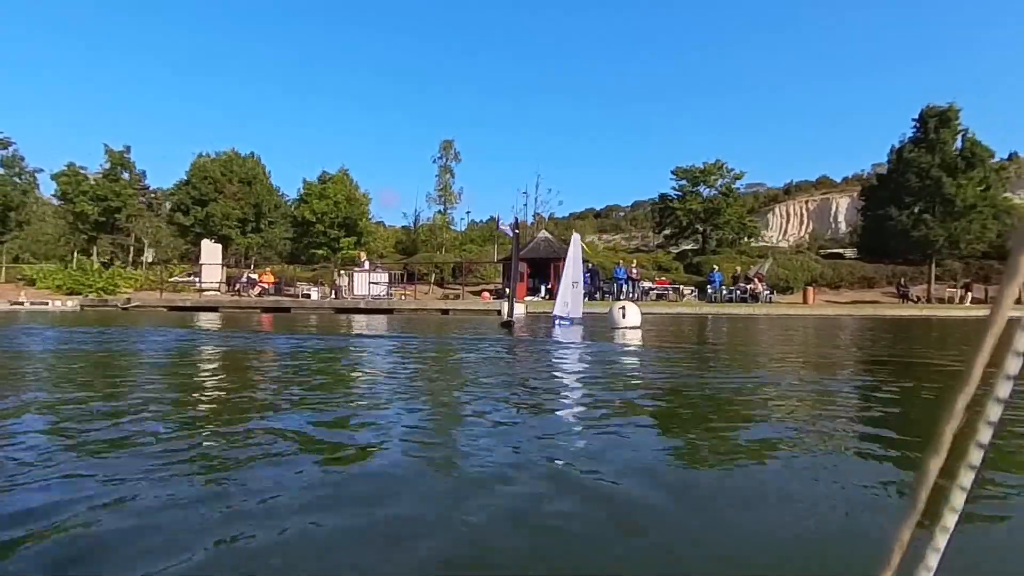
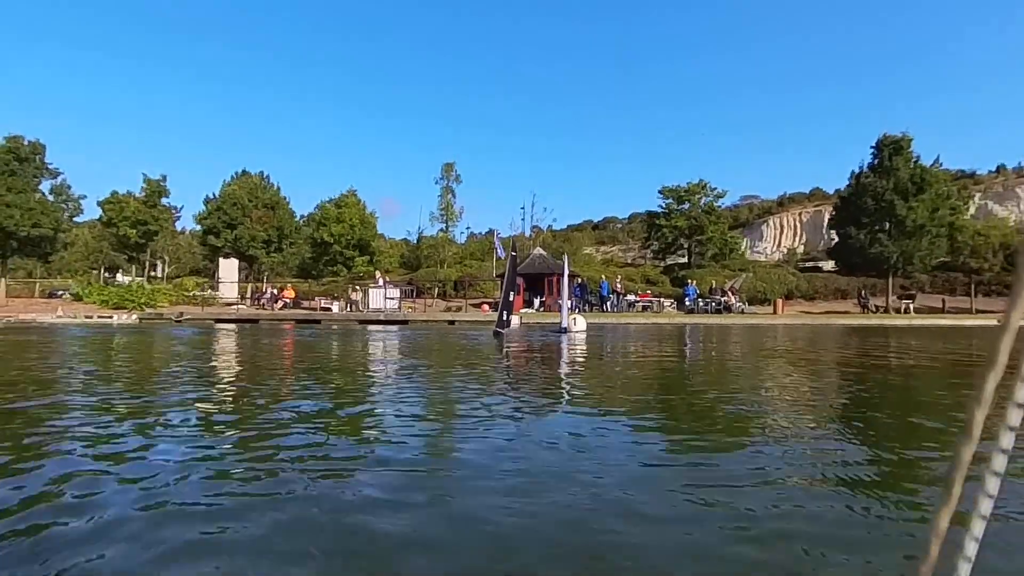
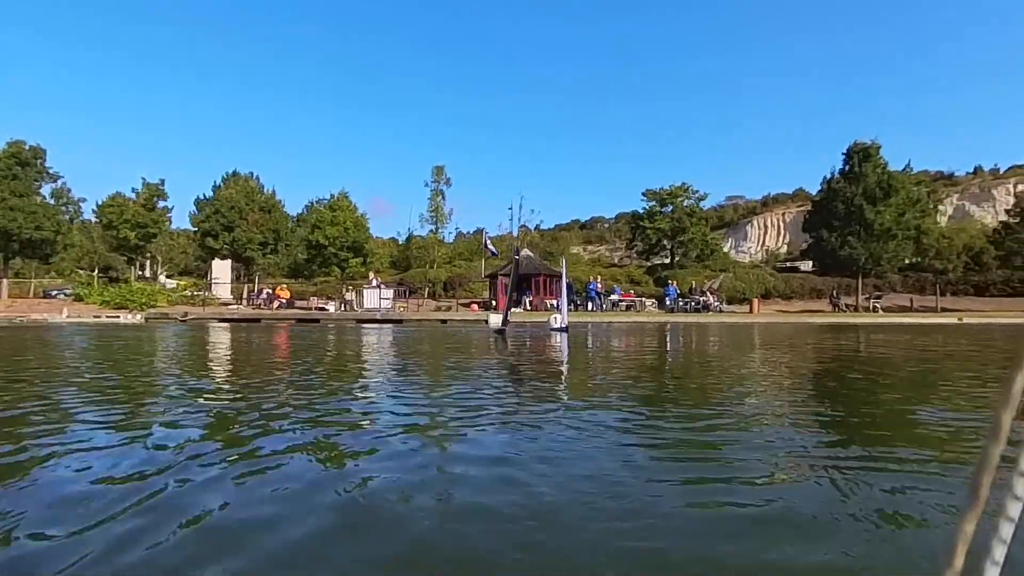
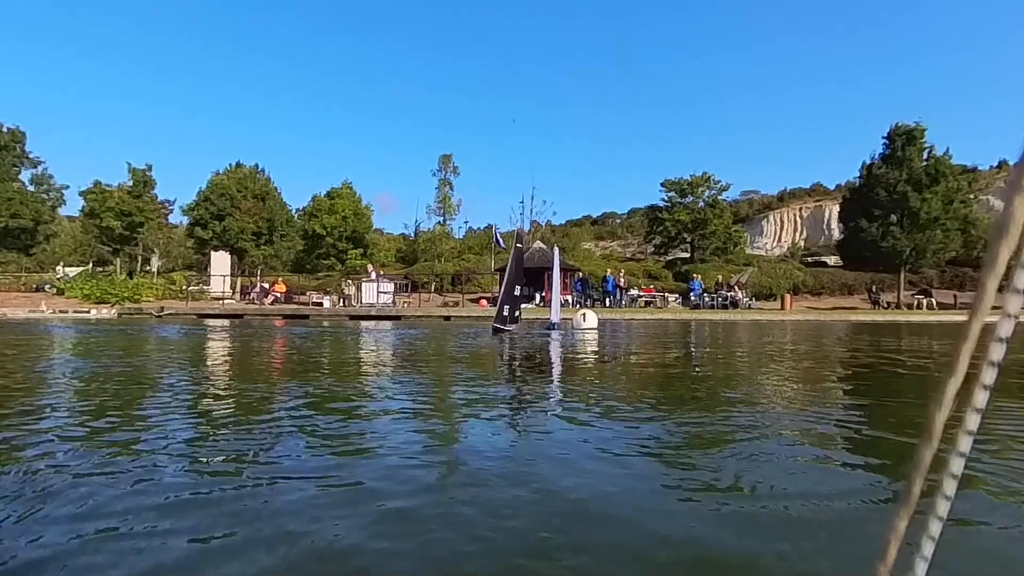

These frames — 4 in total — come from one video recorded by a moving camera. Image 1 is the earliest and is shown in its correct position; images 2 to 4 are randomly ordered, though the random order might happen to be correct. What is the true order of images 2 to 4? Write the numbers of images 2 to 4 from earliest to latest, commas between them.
4, 2, 3
